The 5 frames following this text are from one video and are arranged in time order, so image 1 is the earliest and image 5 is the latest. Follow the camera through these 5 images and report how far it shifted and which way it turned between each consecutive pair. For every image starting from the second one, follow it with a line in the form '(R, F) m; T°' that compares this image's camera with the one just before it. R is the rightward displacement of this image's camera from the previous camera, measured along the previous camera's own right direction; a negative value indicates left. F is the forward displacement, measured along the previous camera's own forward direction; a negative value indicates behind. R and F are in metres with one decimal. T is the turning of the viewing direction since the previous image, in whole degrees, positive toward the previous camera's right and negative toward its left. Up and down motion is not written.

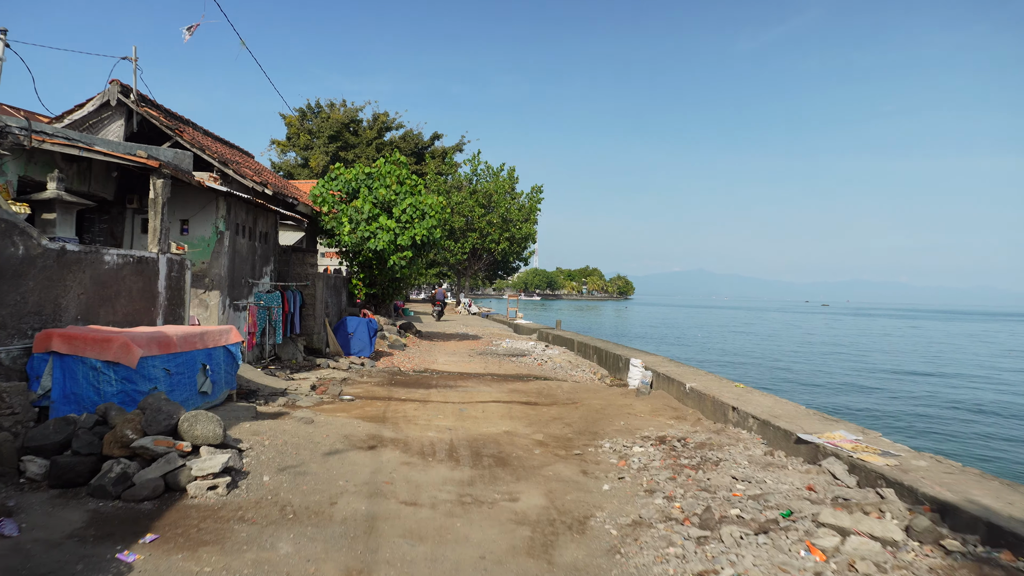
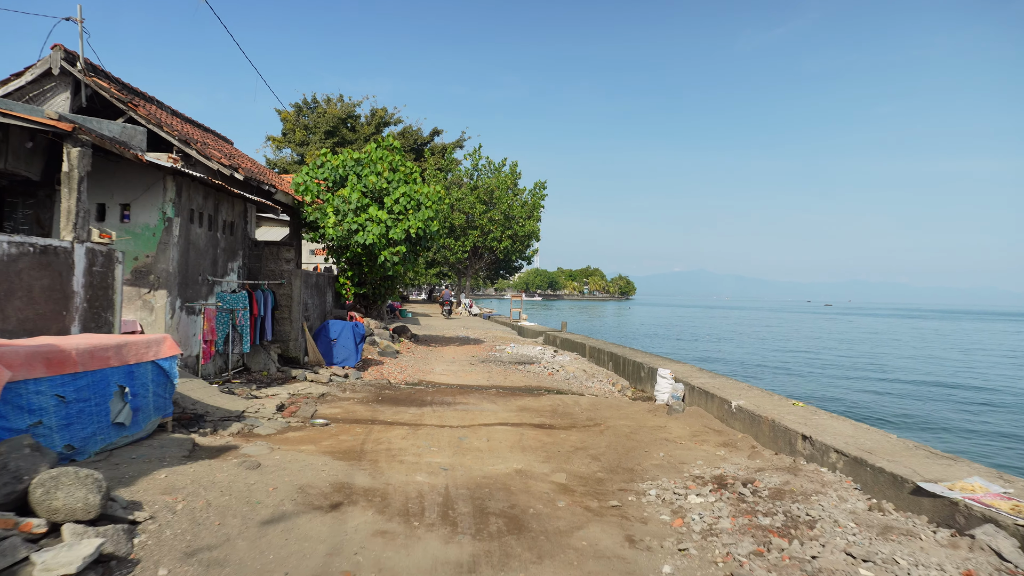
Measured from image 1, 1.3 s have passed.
(-0.1, +1.7) m; 0°
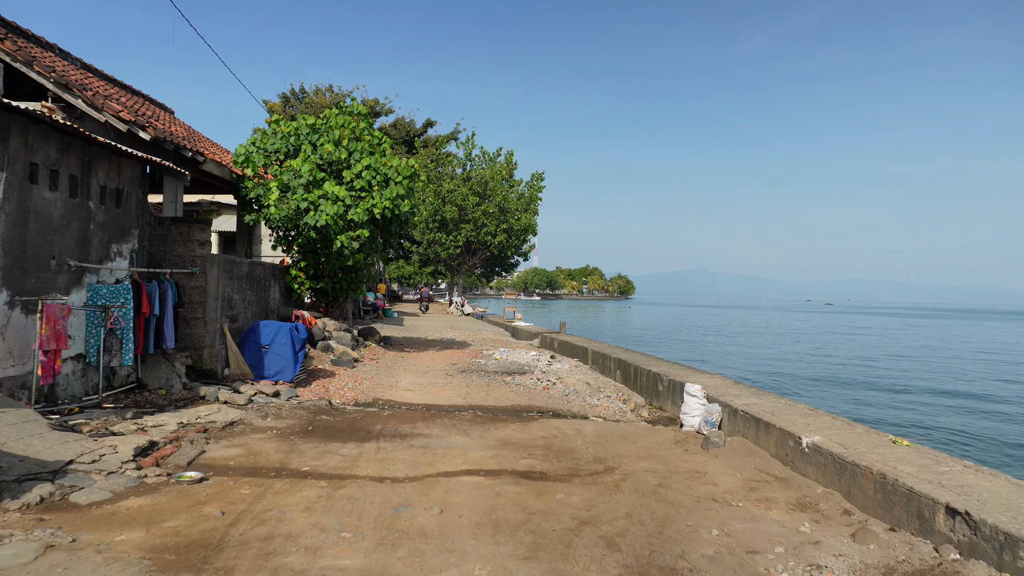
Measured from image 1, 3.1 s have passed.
(+0.2, +2.5) m; 0°
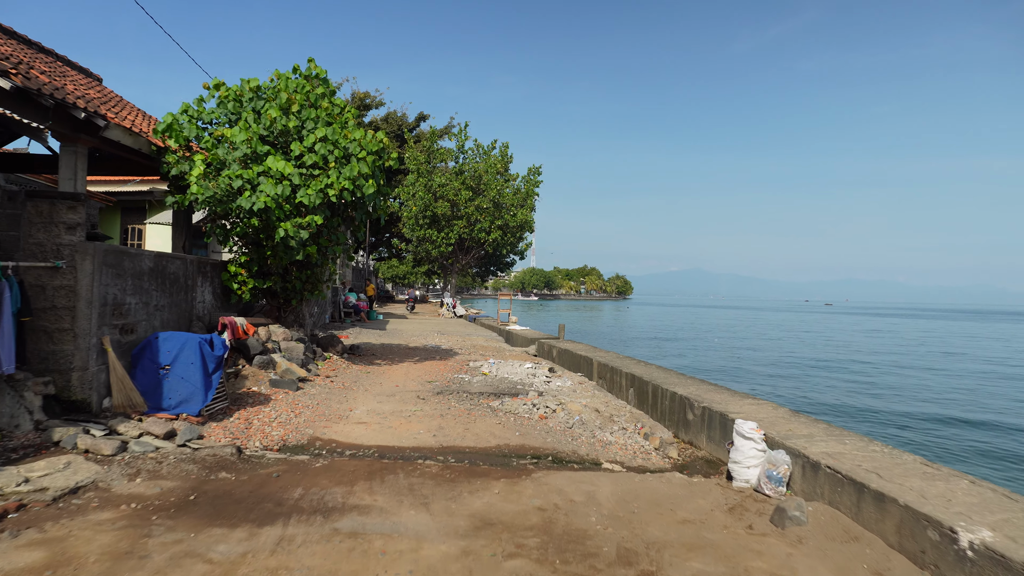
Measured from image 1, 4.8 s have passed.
(+0.1, +2.2) m; 0°
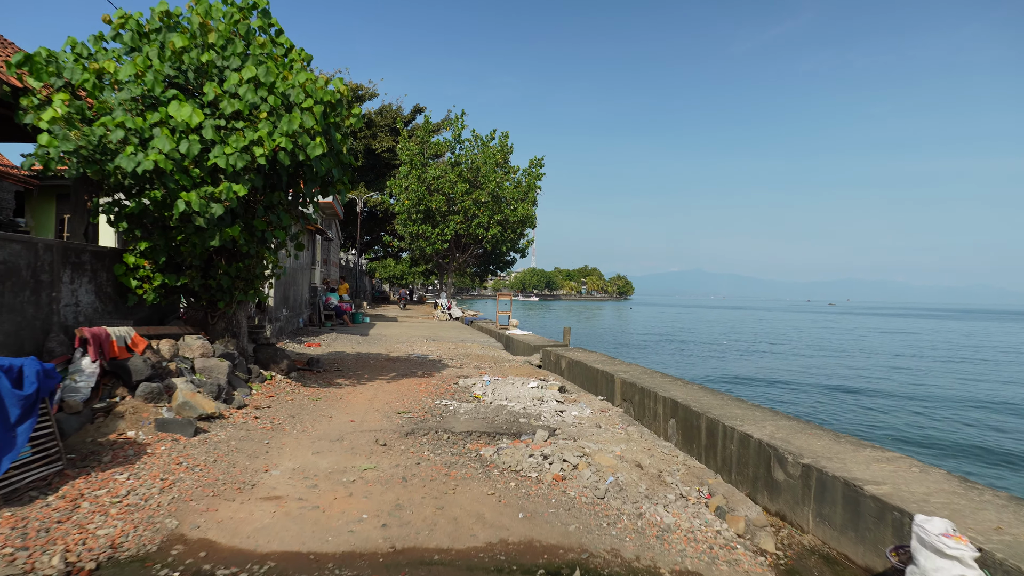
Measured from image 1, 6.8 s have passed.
(0.0, +2.6) m; 0°
